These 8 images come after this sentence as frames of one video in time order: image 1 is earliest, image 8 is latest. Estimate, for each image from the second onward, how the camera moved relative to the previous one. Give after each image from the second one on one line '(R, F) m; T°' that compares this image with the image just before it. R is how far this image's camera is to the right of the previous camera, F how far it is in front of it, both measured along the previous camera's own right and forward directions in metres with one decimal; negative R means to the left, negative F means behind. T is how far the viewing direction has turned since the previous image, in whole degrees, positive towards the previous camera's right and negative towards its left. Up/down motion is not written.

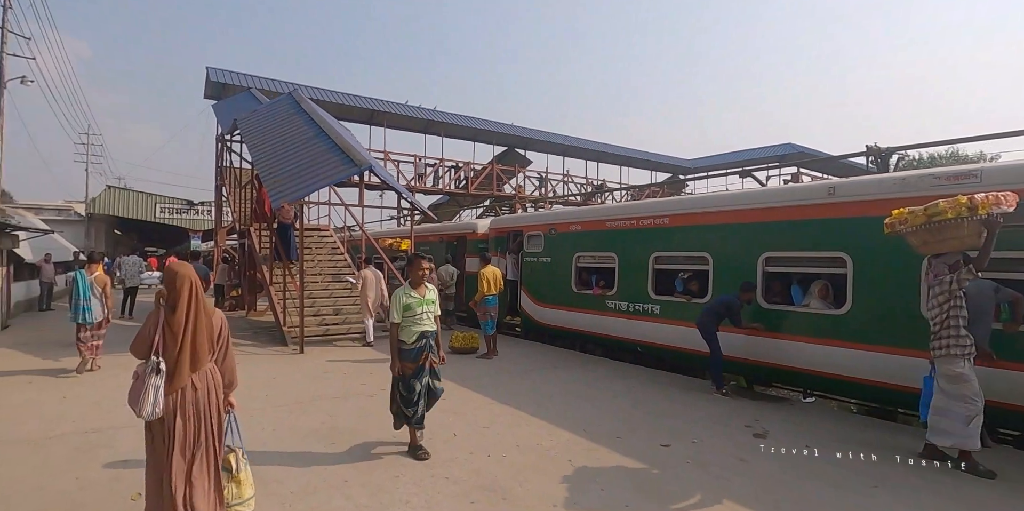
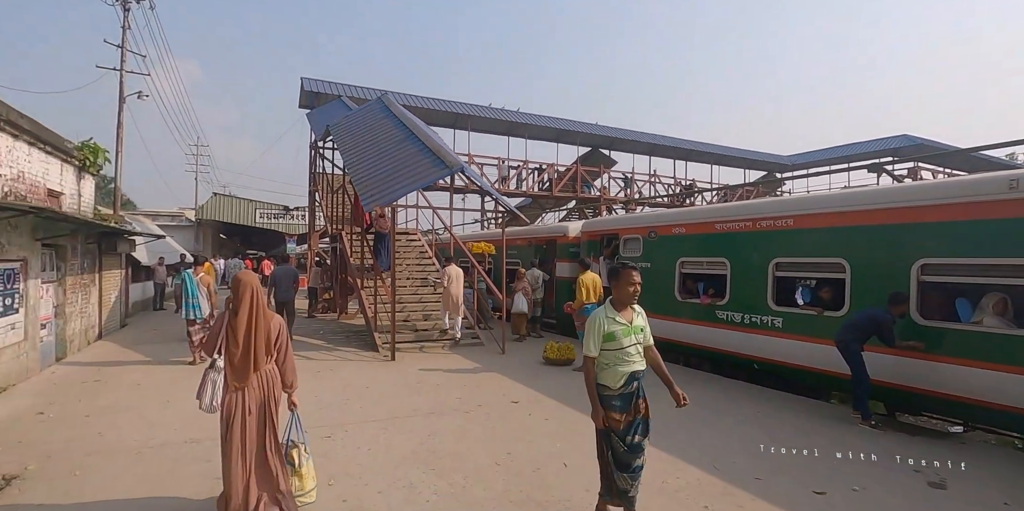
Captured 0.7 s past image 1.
(-0.4, +0.6) m; -8°
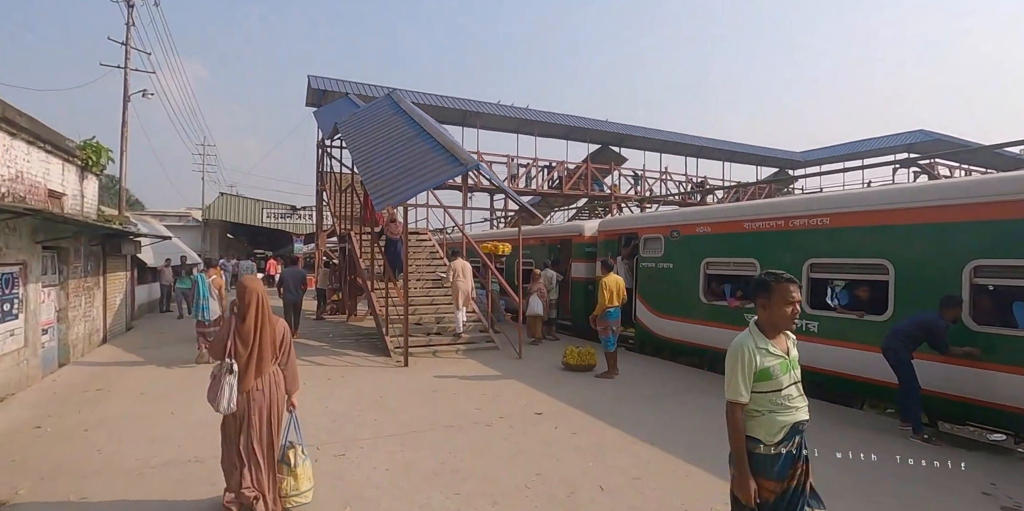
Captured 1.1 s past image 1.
(-0.2, +0.4) m; -1°
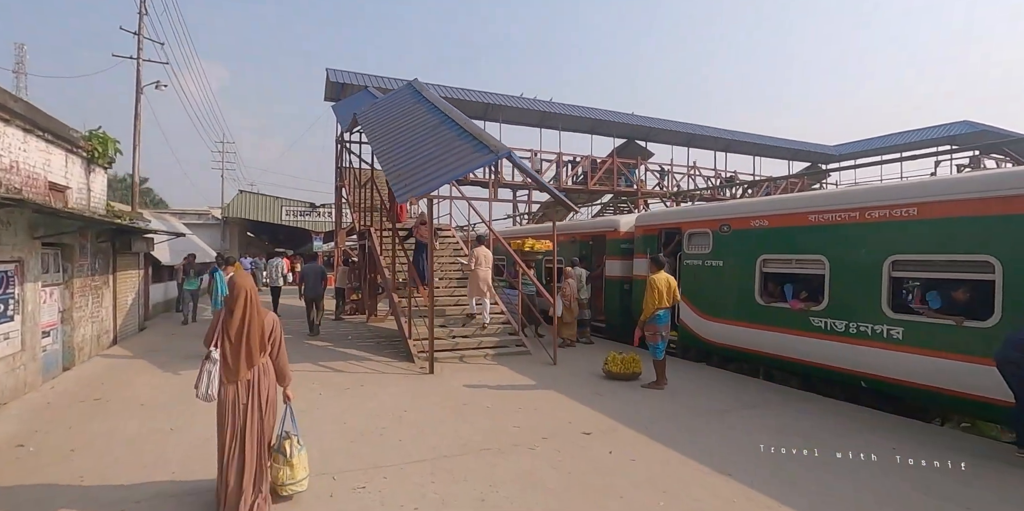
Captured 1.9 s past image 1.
(-0.2, +0.7) m; -2°
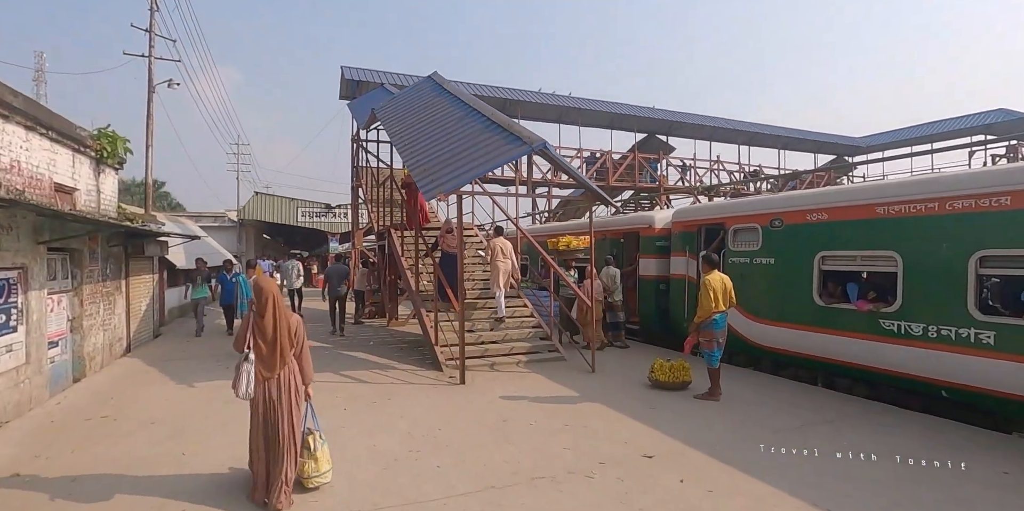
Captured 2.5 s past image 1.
(-0.3, +0.6) m; -1°
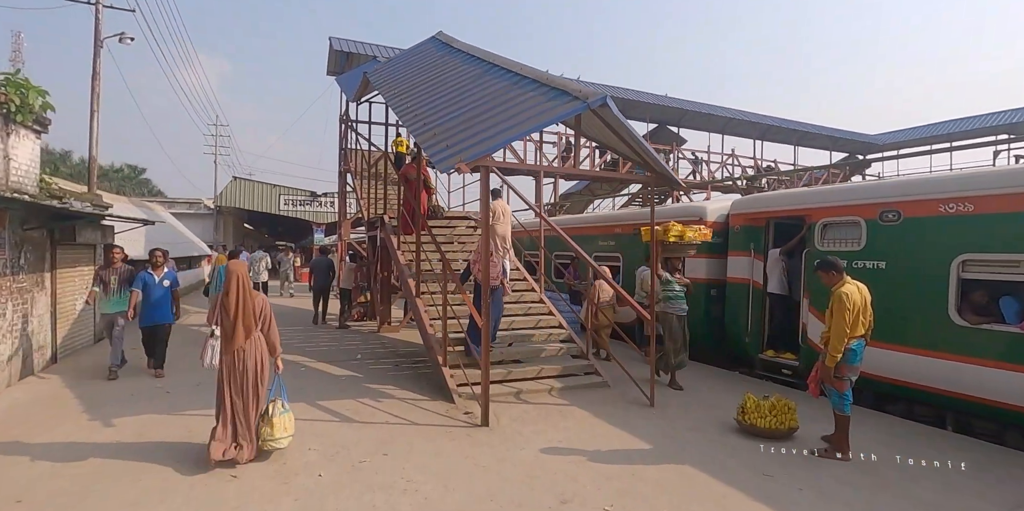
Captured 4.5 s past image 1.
(-0.5, +1.8) m; +1°
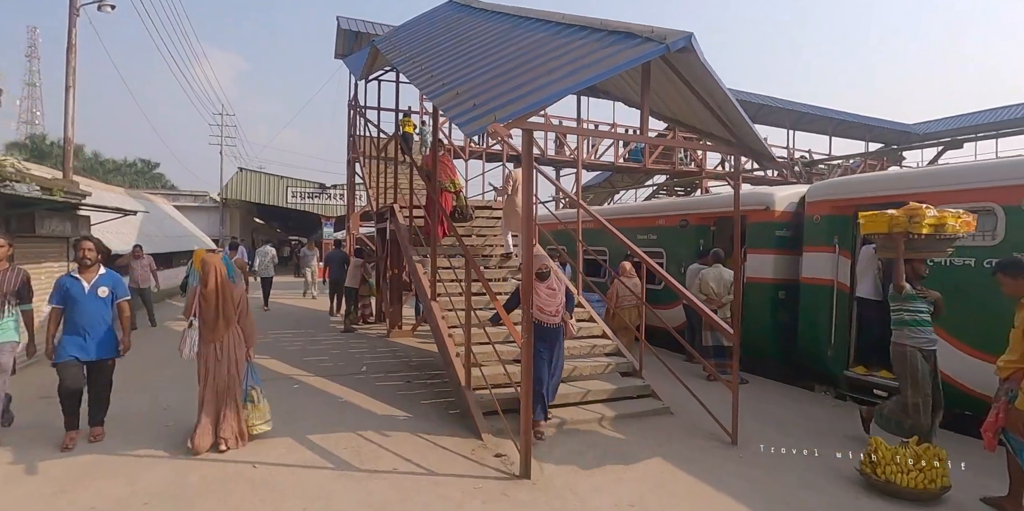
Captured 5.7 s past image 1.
(-0.3, +1.2) m; -1°
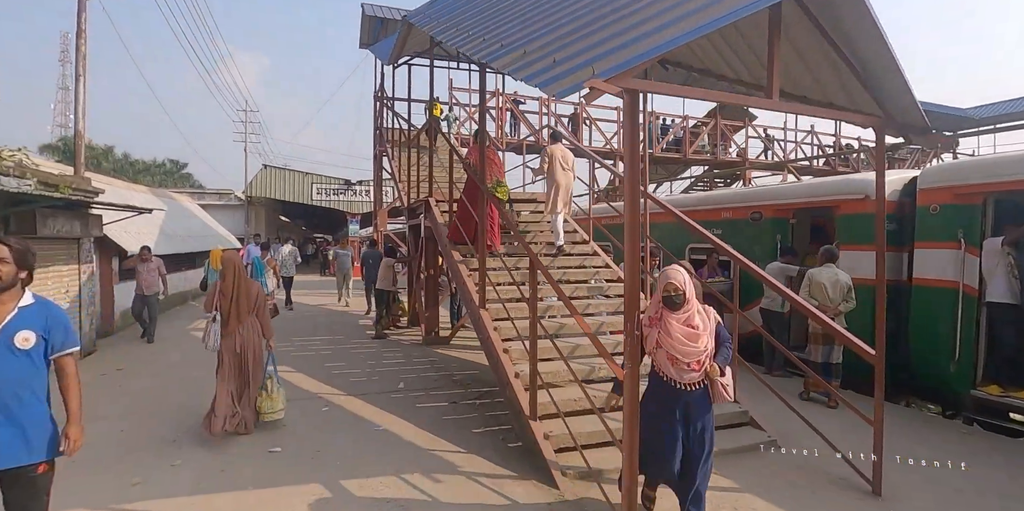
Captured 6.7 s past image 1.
(-0.4, +0.9) m; -2°
